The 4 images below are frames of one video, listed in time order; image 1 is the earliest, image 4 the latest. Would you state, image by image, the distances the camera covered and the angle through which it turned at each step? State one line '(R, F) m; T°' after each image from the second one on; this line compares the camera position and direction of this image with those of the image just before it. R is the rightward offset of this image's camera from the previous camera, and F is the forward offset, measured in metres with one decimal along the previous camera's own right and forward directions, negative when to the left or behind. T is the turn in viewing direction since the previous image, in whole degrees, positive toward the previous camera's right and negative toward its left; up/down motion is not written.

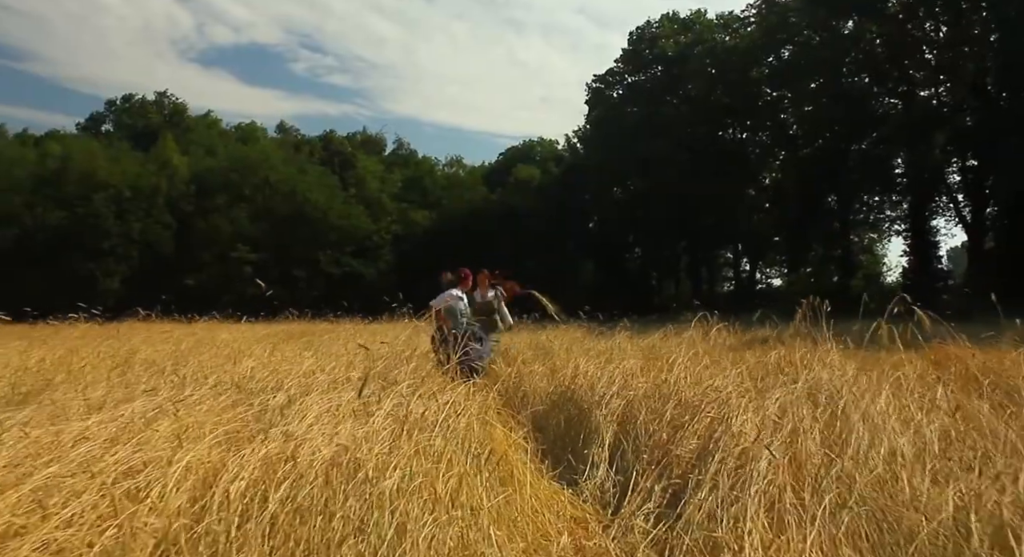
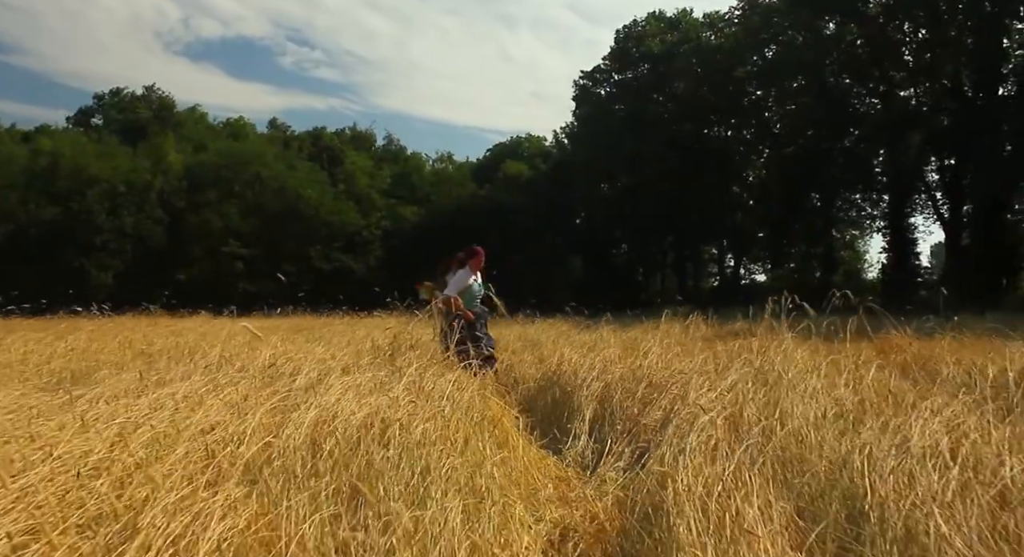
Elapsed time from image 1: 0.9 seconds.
(0.0, -0.7) m; +1°
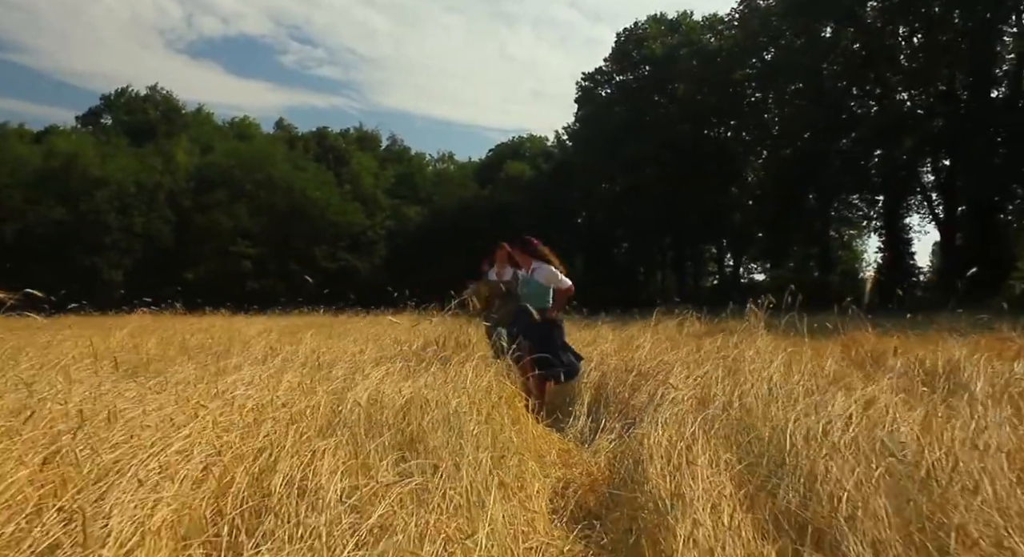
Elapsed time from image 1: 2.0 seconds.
(-0.1, -0.8) m; 0°
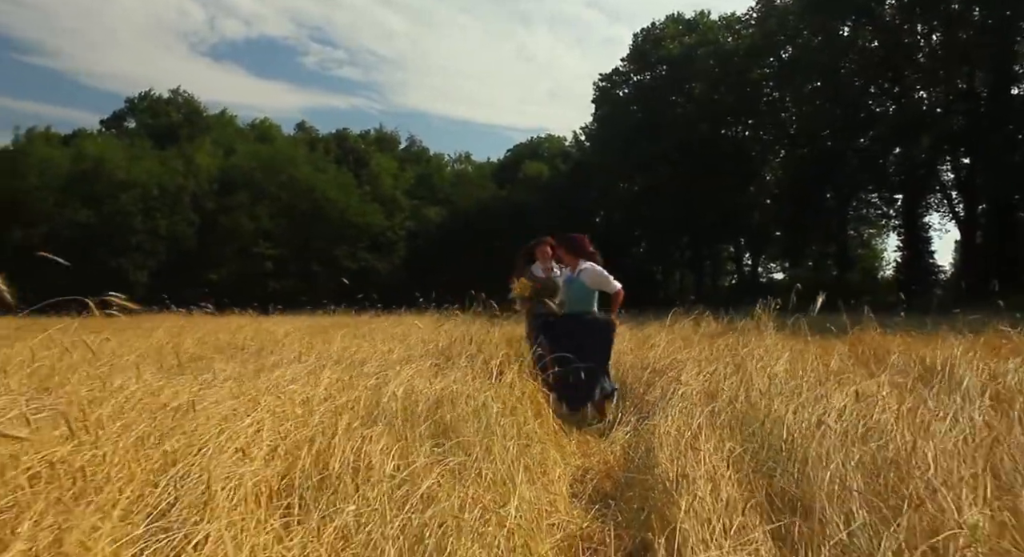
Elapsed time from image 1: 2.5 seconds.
(0.0, -0.4) m; -1°
